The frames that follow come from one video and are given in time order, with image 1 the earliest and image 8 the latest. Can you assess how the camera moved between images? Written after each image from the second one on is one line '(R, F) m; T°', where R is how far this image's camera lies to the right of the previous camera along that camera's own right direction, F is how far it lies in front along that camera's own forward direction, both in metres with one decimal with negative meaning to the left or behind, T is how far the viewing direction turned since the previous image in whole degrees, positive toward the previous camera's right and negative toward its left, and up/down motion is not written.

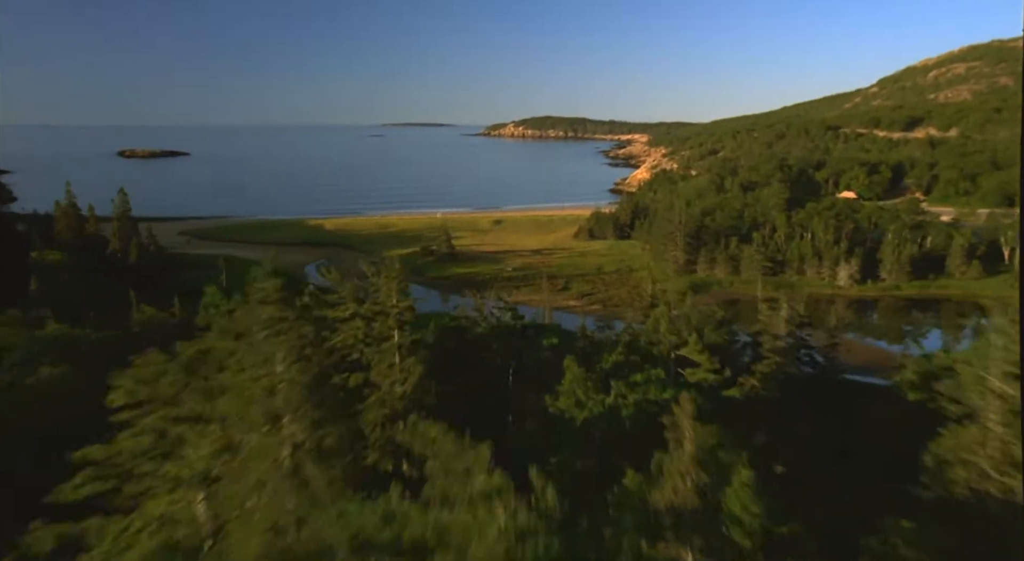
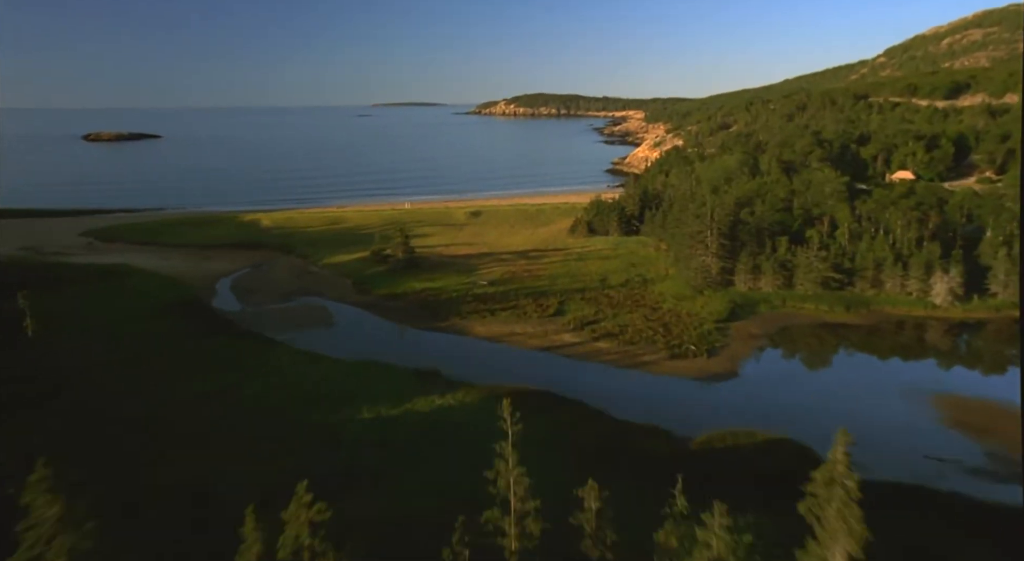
(+0.6, +6.1) m; +1°
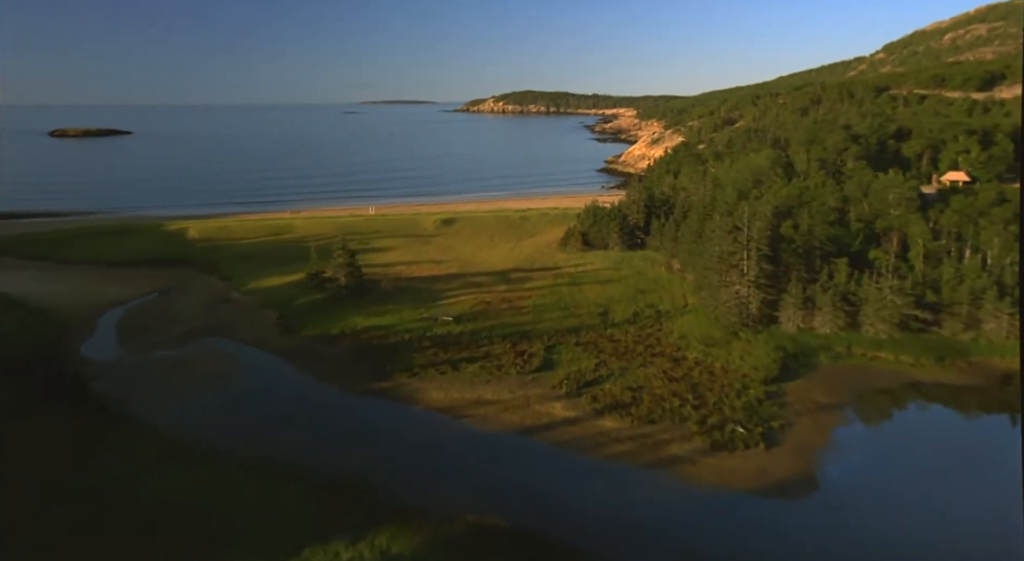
(+0.4, +4.5) m; +1°
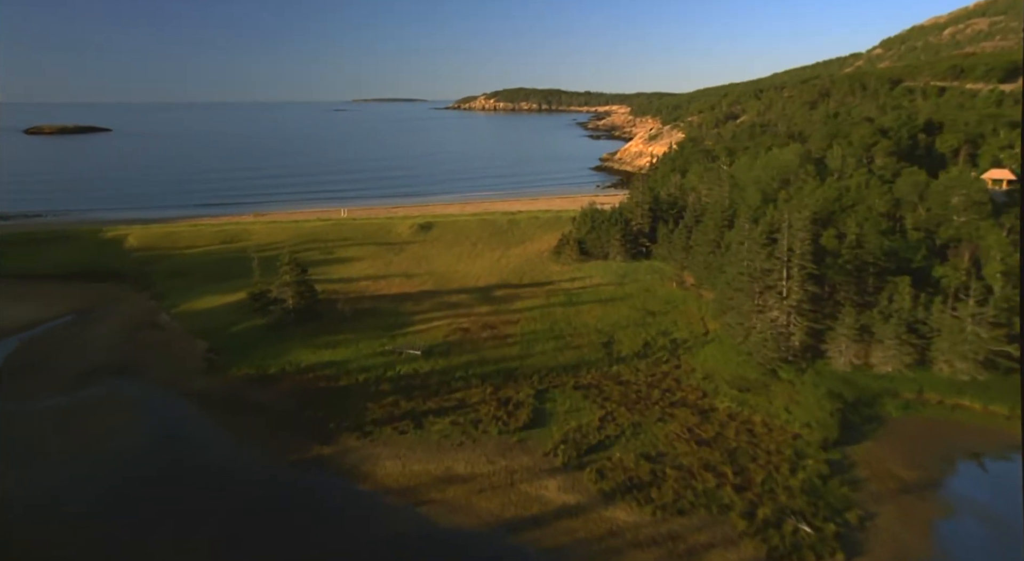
(+0.2, +2.7) m; +1°
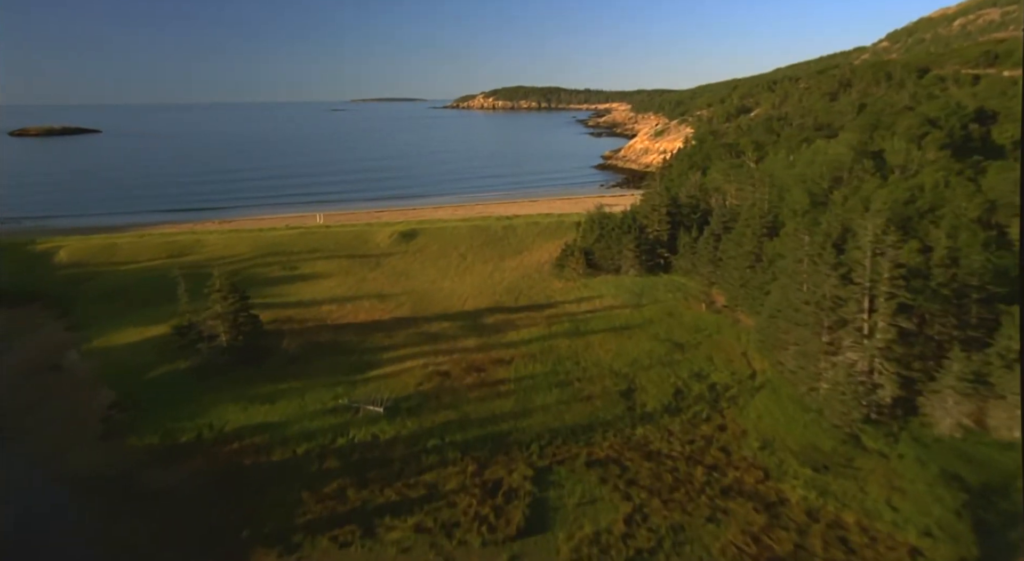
(+0.1, +2.8) m; 0°
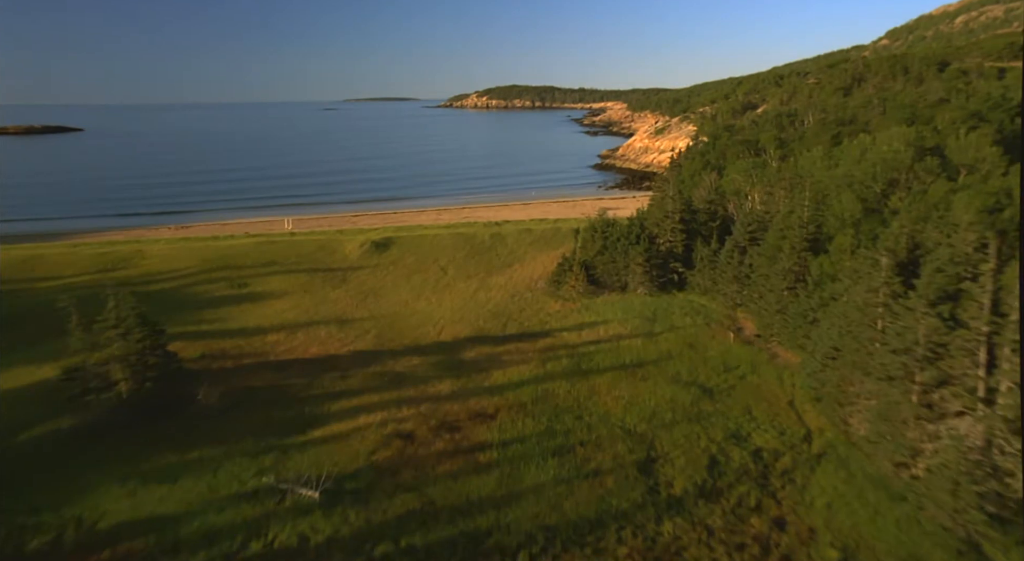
(+0.2, +2.3) m; 0°
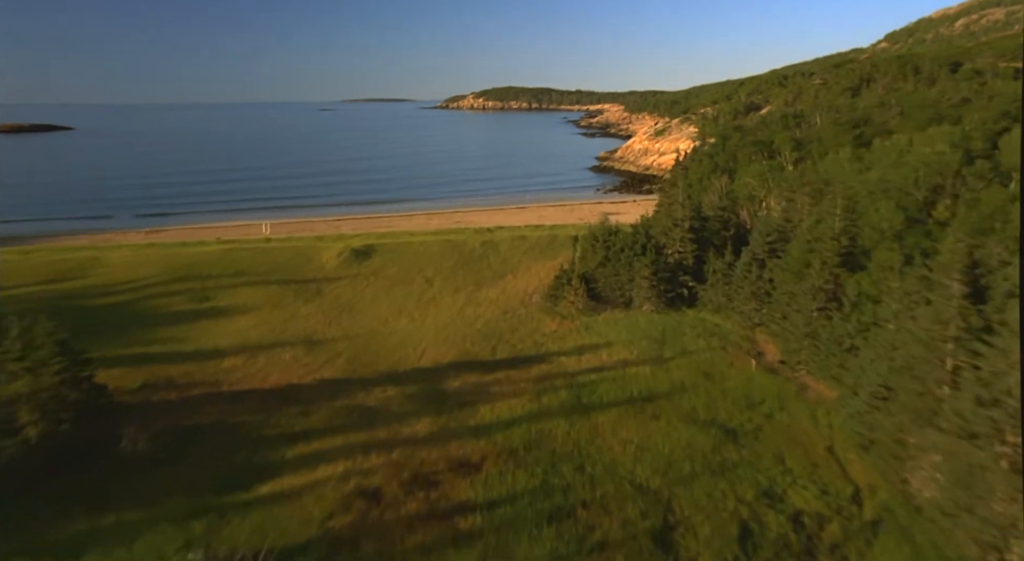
(+0.1, +1.3) m; 0°
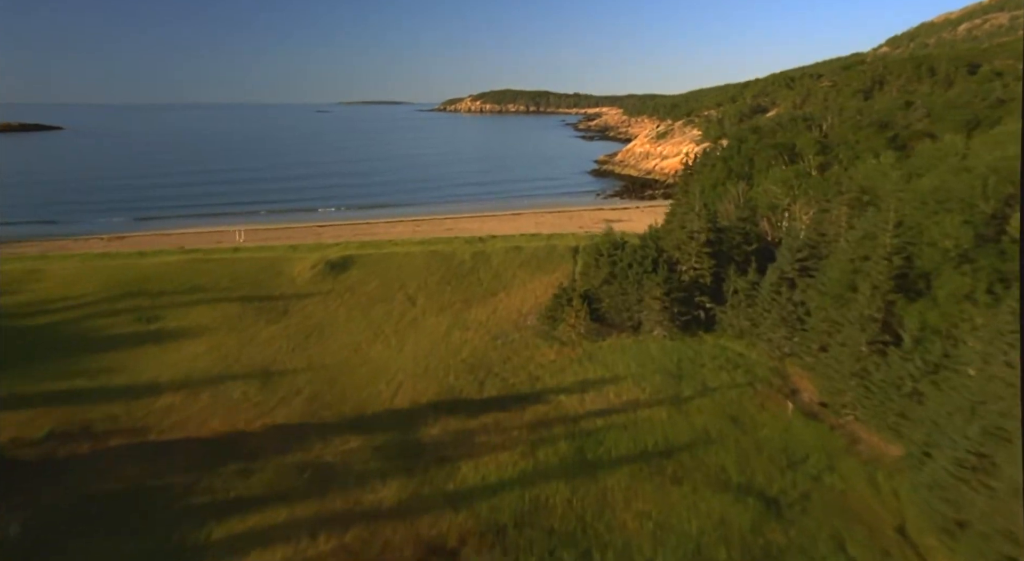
(+0.1, +1.5) m; 0°
